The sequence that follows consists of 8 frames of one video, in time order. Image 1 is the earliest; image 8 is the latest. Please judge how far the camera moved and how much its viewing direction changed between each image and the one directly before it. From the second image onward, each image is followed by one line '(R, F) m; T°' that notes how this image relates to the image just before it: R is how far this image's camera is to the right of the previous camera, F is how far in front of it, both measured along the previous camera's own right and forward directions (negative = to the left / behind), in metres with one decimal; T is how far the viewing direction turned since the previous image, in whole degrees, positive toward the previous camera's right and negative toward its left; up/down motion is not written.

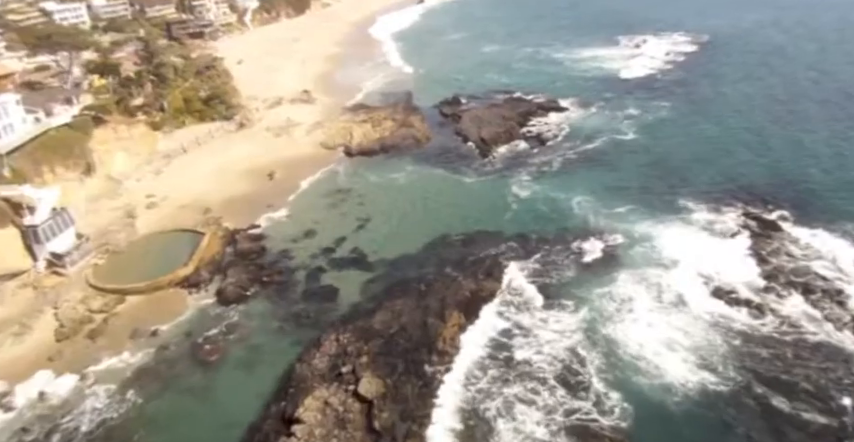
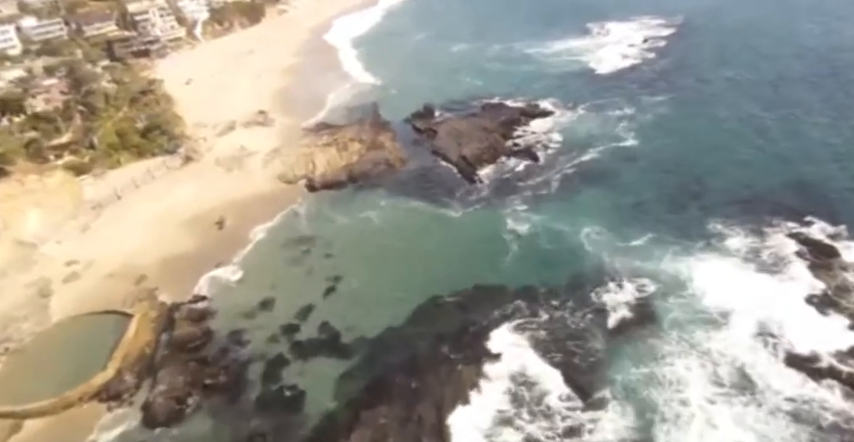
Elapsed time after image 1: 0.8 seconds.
(+0.1, +6.2) m; +2°
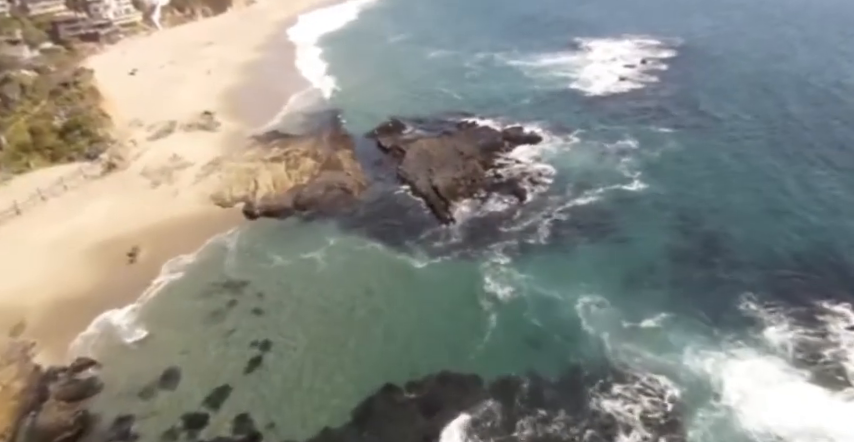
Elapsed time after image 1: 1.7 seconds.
(+0.3, +5.4) m; +3°
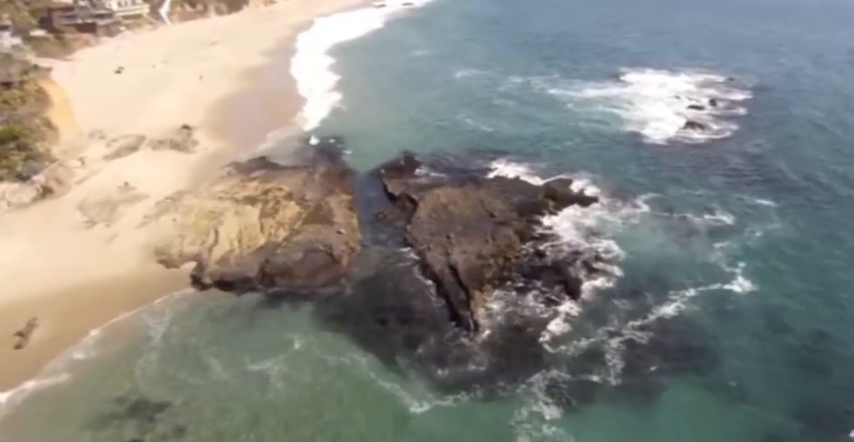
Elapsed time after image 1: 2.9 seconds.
(-0.3, +8.3) m; -1°
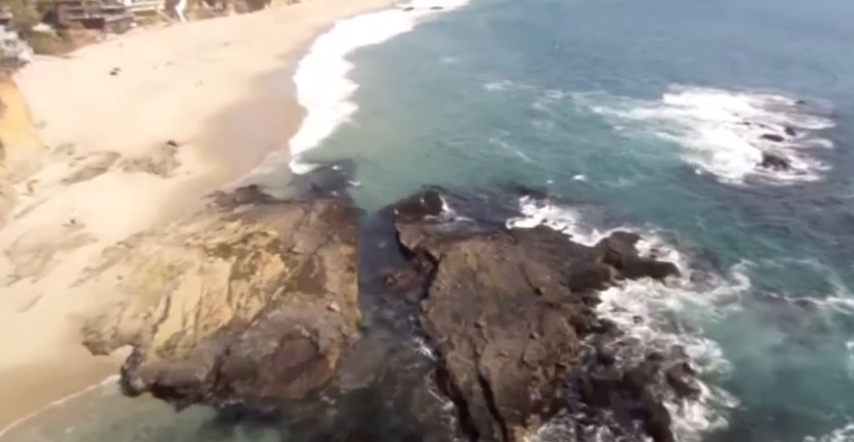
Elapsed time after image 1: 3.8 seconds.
(-0.1, +6.8) m; -2°
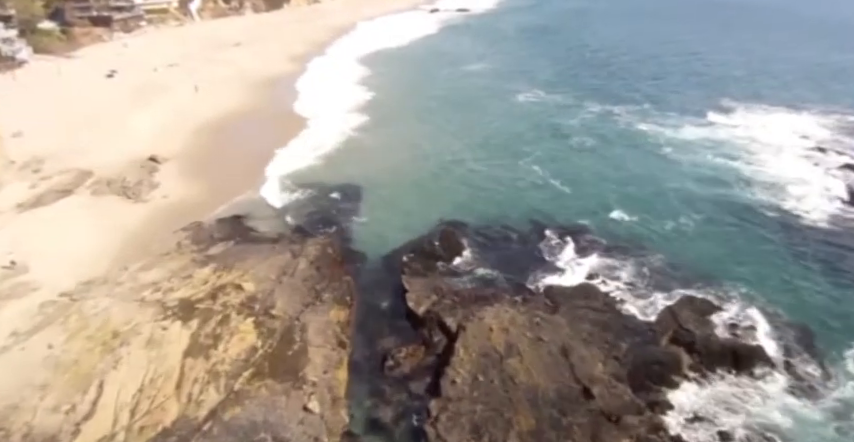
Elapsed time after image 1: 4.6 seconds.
(+0.1, +4.9) m; -2°
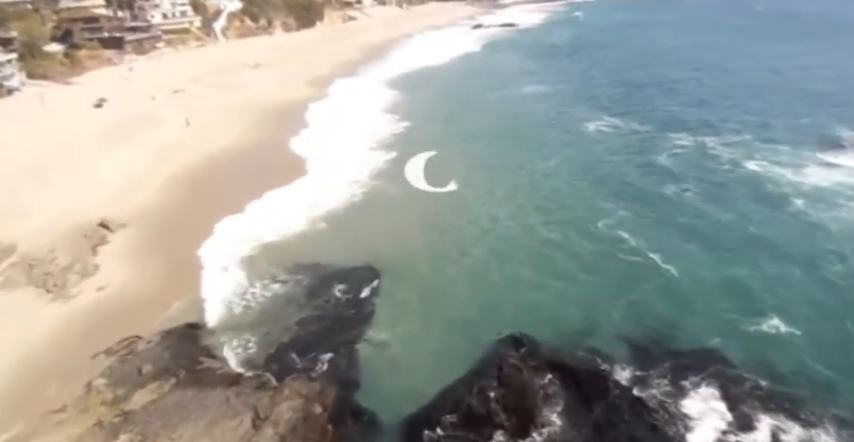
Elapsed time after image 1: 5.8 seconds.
(-0.4, +8.6) m; -4°
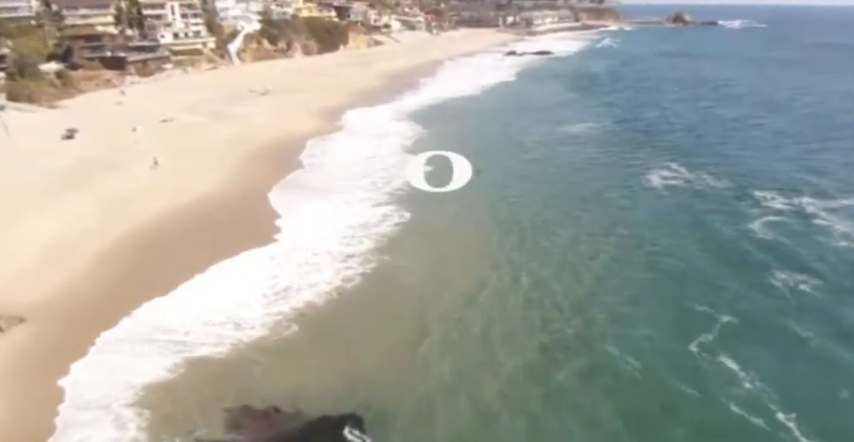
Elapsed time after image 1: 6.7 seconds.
(+0.2, +6.8) m; -3°
